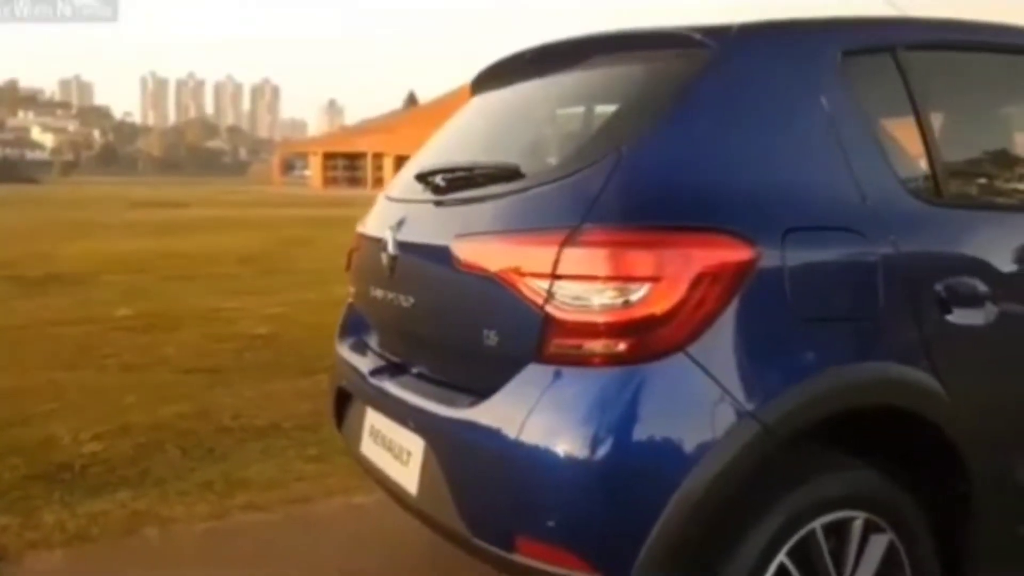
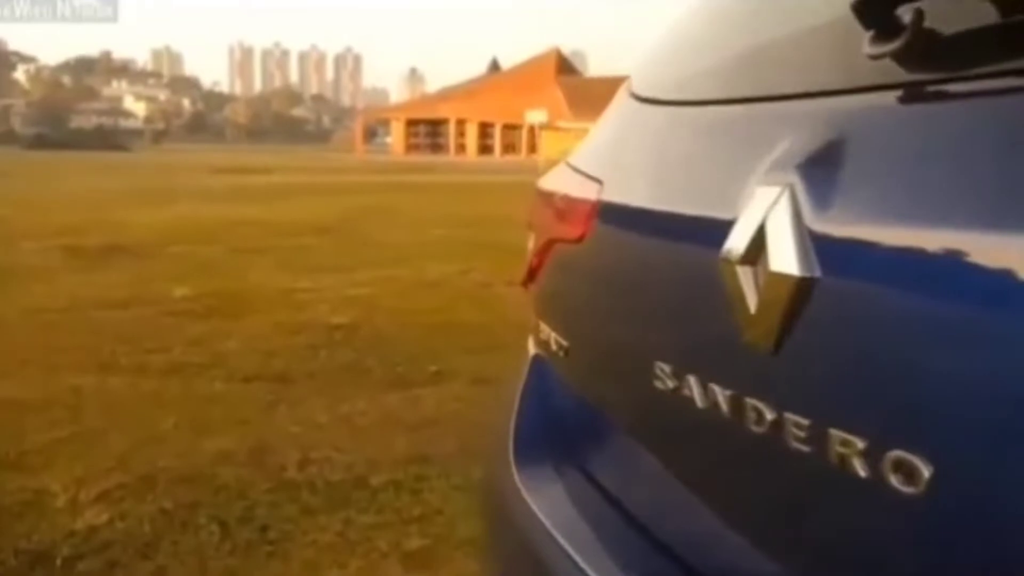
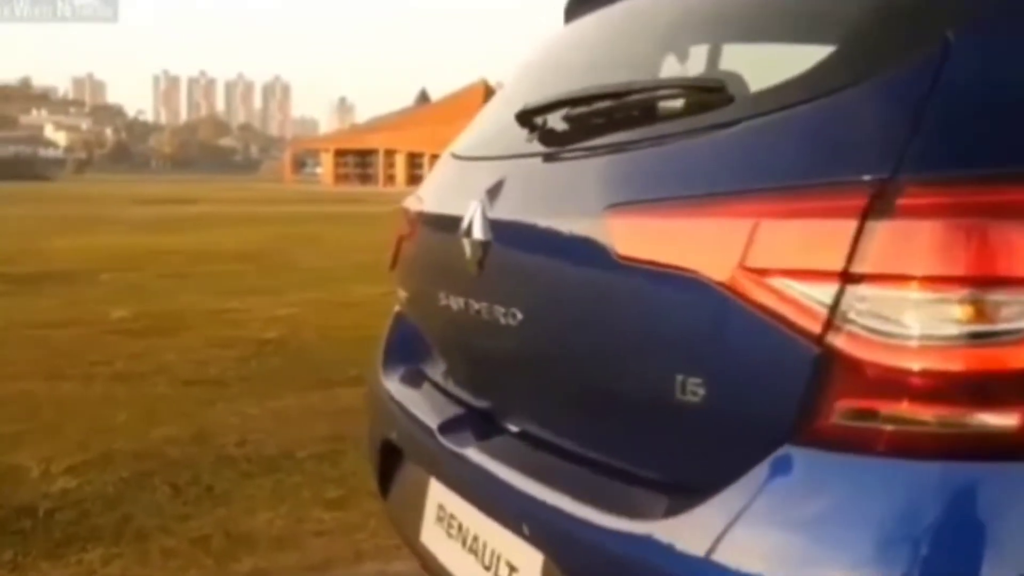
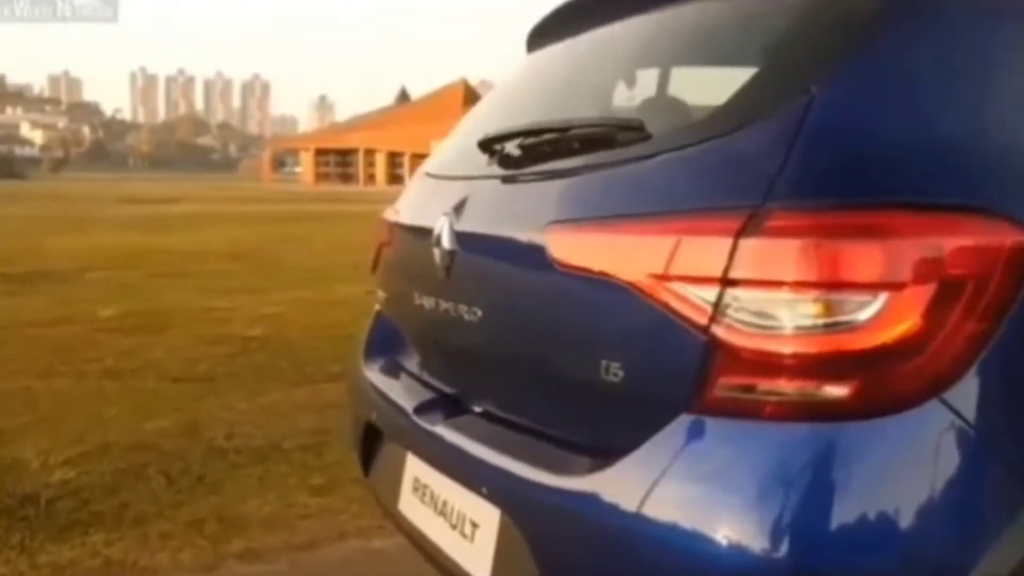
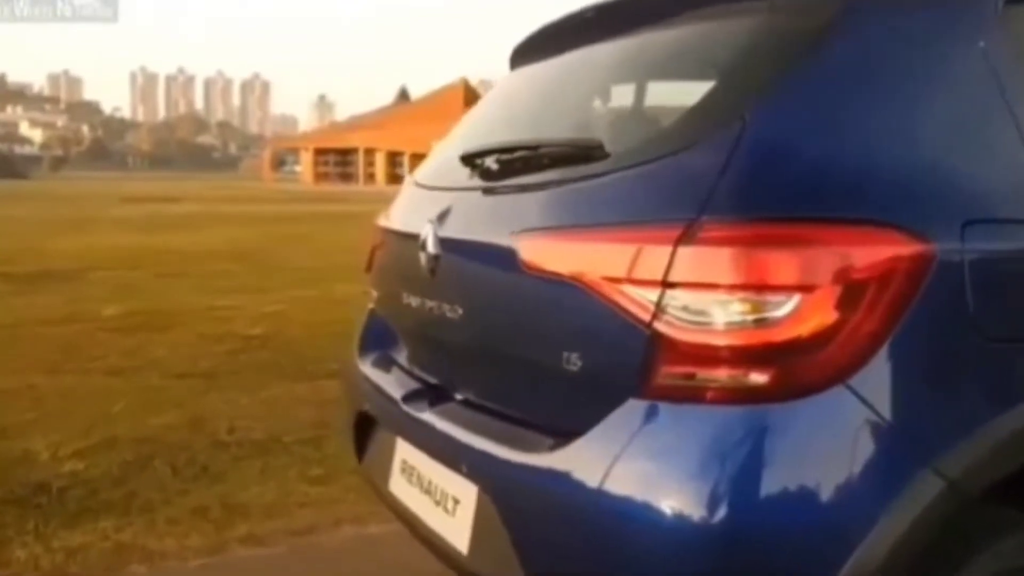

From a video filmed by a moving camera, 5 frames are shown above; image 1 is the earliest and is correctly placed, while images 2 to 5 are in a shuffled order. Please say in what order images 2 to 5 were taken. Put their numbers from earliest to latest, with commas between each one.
5, 4, 3, 2
